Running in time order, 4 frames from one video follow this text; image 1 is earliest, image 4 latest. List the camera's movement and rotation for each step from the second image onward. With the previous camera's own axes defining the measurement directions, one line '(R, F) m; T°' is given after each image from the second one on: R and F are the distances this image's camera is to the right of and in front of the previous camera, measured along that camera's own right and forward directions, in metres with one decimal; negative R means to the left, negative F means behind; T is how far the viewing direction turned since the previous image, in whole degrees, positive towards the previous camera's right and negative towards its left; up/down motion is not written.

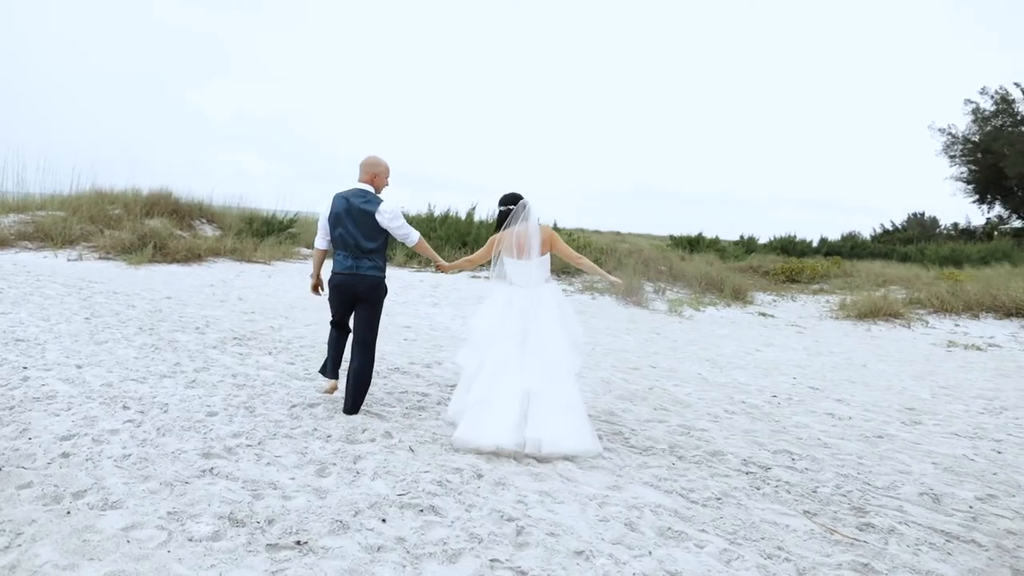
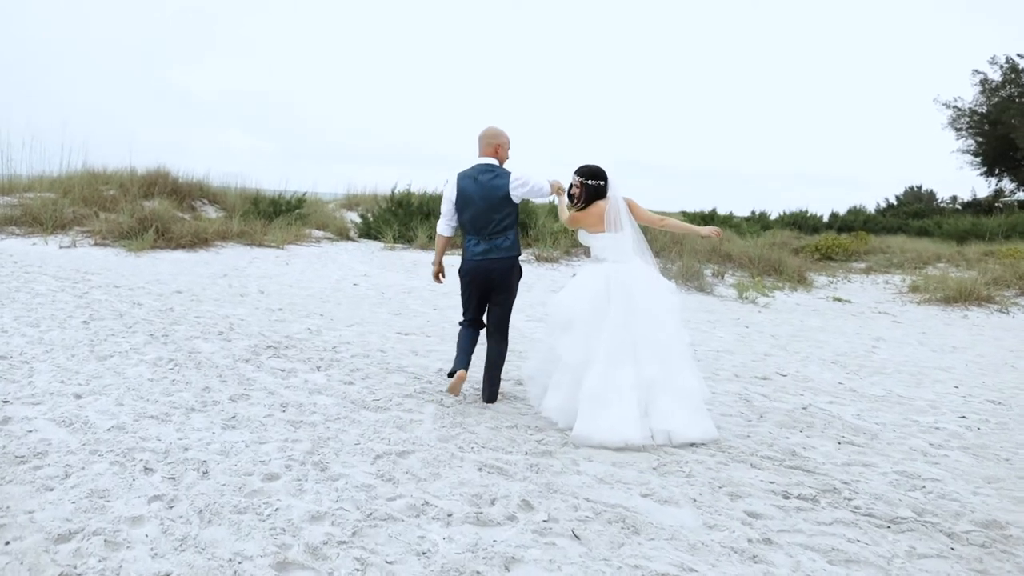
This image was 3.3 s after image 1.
(-0.9, +1.4) m; 0°
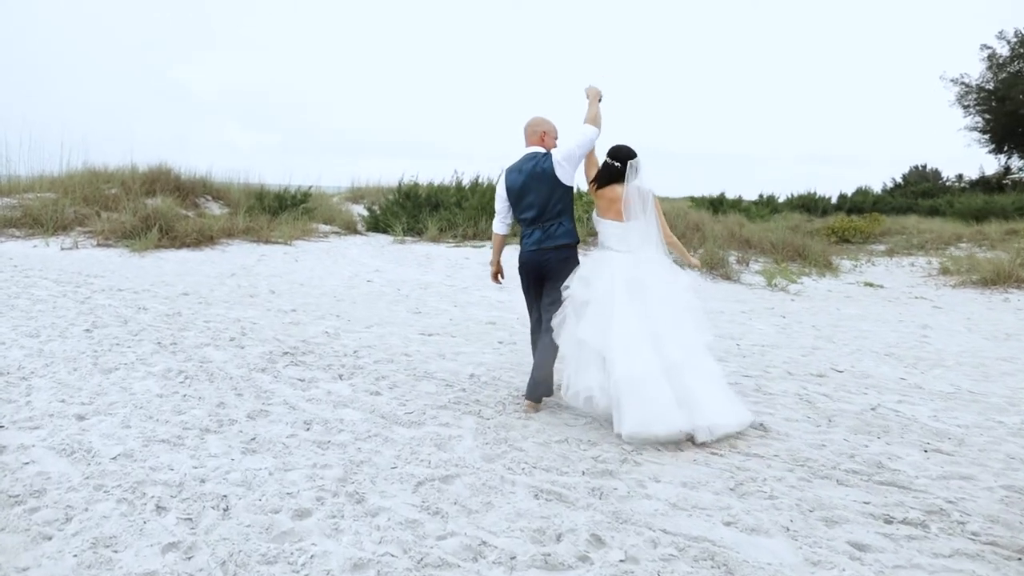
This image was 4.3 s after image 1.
(-0.2, +0.4) m; 0°
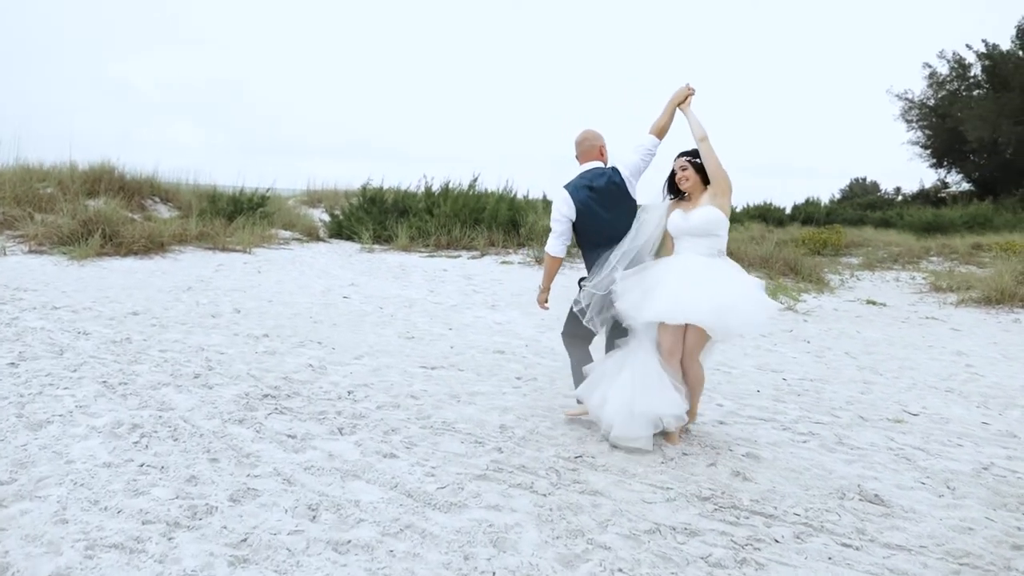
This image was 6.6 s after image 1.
(-0.5, +0.9) m; +4°
